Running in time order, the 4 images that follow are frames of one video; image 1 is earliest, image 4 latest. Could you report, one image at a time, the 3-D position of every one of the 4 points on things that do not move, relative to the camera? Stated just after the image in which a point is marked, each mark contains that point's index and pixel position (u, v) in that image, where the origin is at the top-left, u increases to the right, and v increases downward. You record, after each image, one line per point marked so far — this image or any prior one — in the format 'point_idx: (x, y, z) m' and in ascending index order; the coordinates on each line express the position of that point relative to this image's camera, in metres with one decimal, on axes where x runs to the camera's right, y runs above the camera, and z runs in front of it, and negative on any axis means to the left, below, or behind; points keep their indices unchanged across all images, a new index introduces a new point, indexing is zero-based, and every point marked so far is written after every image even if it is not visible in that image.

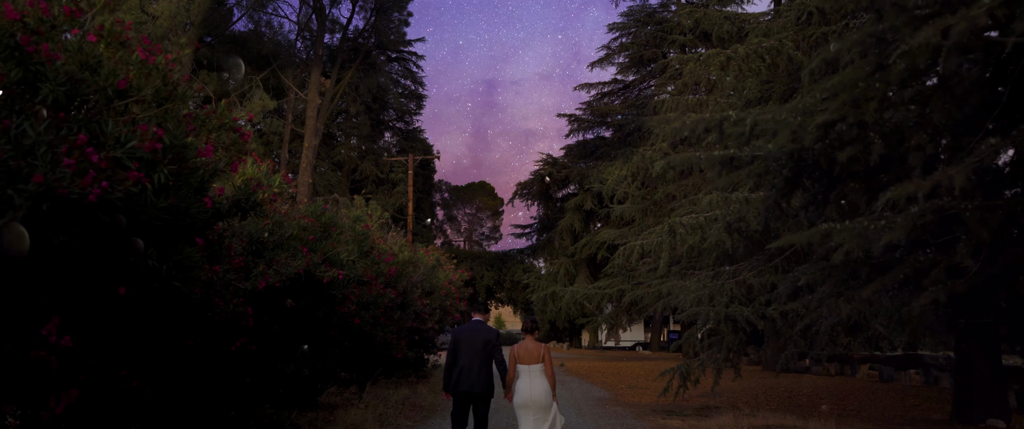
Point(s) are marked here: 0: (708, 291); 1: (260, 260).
0: (+3.0, -1.2, +11.8) m
1: (-2.5, -0.5, +7.9) m
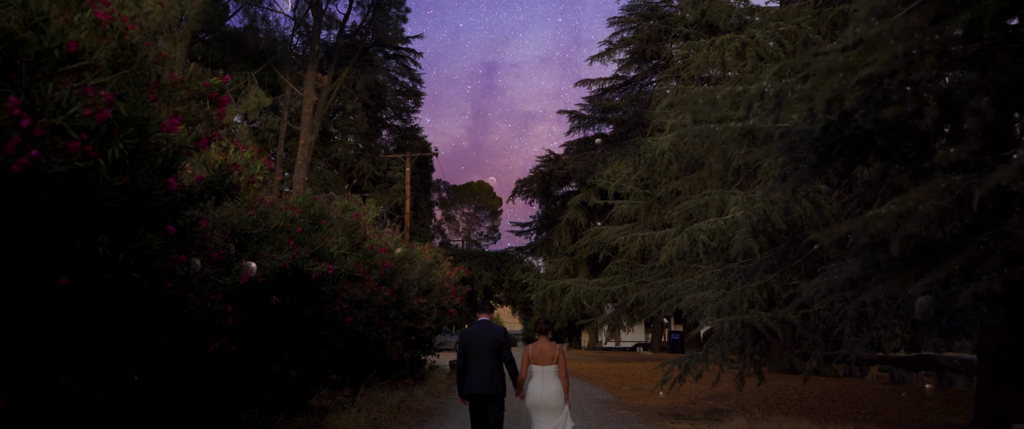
0: (+3.0, -1.1, +11.2) m
1: (-2.5, -0.4, +7.3) m
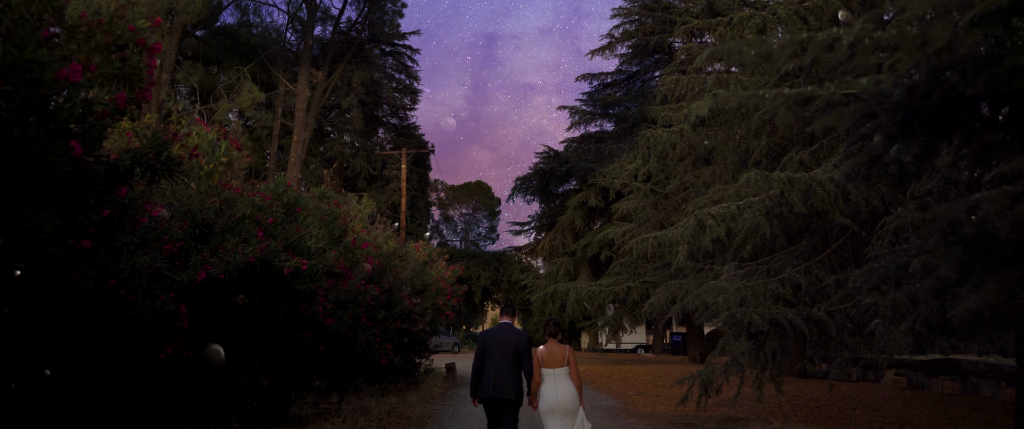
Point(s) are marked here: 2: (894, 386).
0: (+3.0, -1.0, +10.3) m
1: (-2.5, -0.3, +6.4) m
2: (+8.4, -3.8, +17.4) m
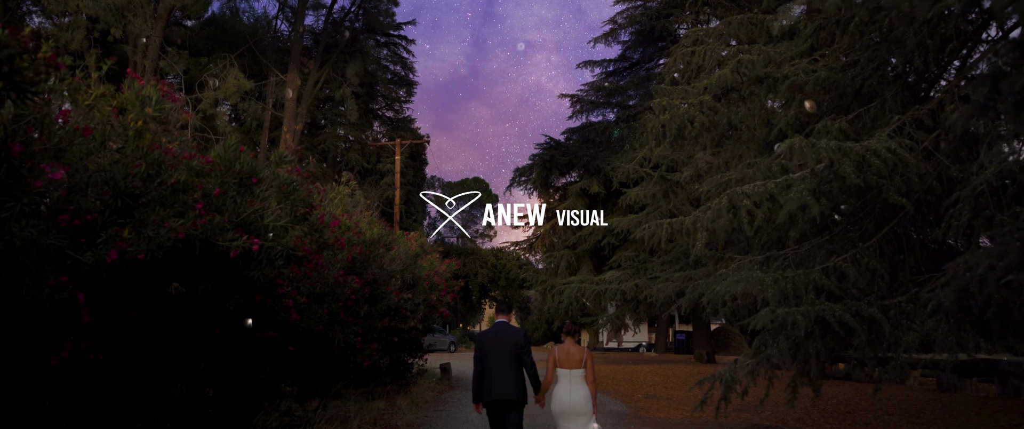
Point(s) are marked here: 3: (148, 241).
0: (+3.0, -0.8, +8.9) m
1: (-2.5, 0.0, +5.0) m
2: (+8.4, -3.6, +16.0) m
3: (-2.2, -0.2, +4.9) m
